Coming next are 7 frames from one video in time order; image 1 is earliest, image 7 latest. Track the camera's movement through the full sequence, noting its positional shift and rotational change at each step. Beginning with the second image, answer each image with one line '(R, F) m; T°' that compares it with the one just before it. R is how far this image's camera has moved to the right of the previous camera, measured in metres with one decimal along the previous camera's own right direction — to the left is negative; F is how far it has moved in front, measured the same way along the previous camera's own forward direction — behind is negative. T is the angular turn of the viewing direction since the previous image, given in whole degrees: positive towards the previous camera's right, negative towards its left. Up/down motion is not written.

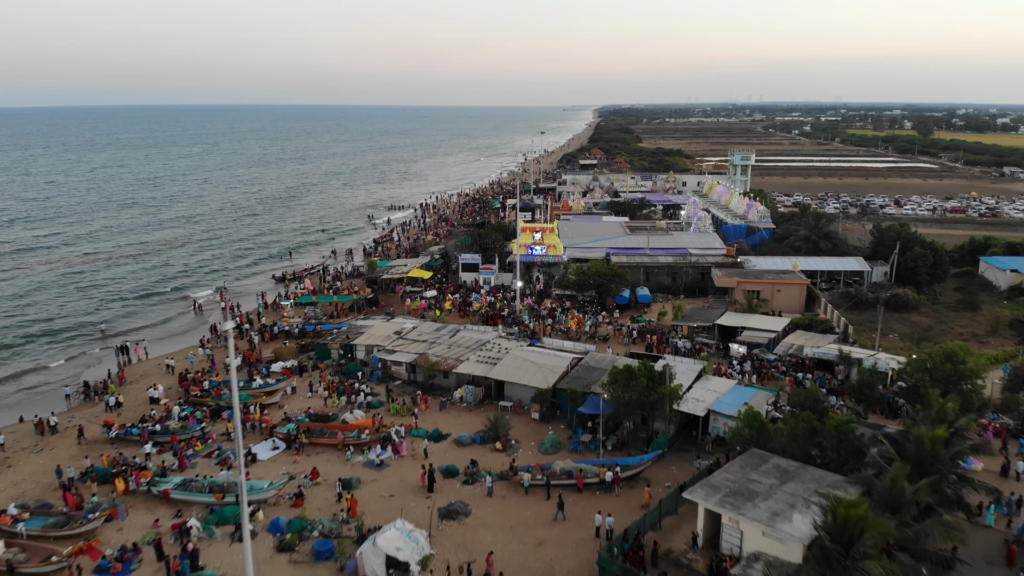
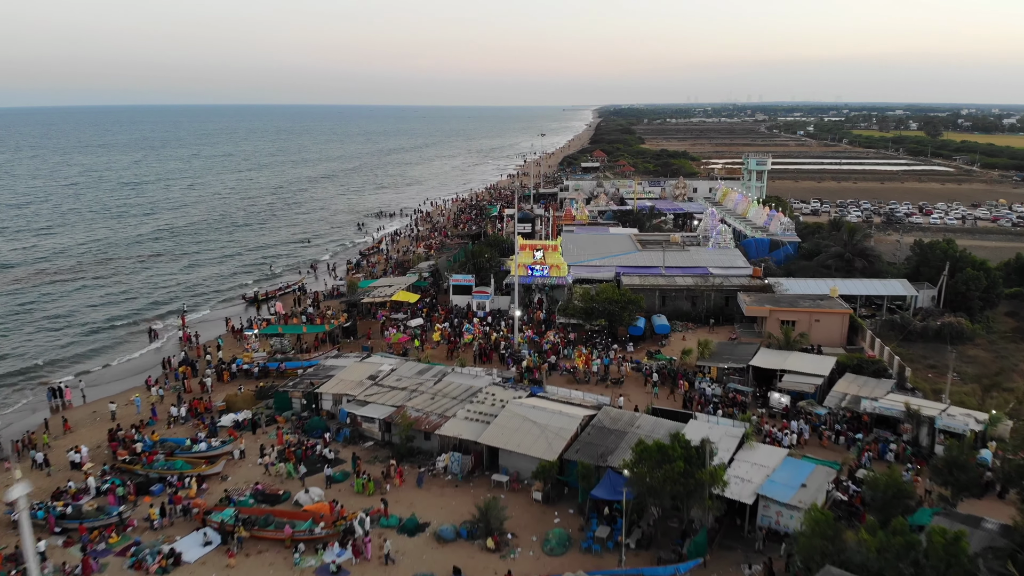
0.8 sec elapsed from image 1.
(+0.1, +4.7) m; 0°
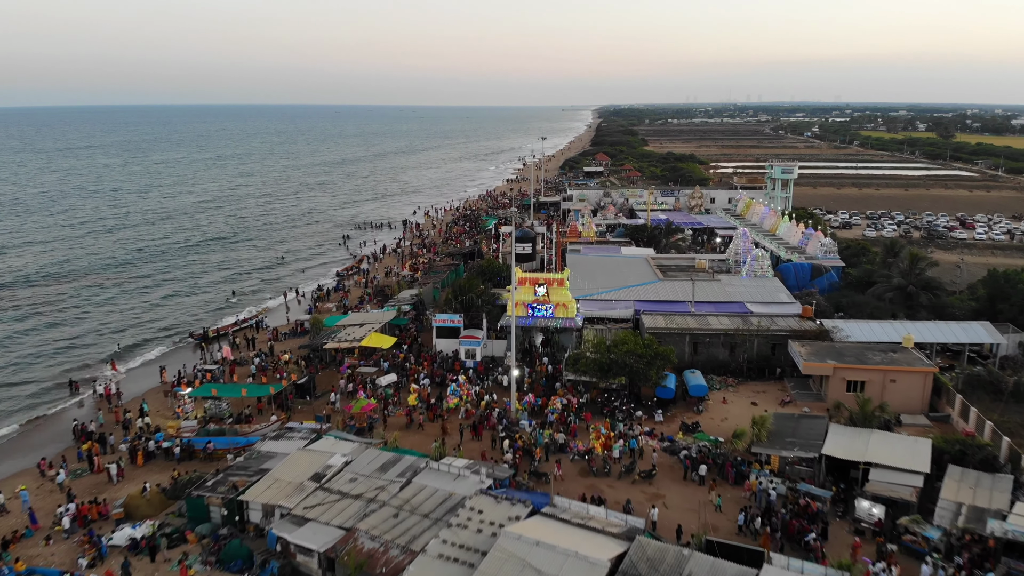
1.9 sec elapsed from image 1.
(+0.1, +6.3) m; 0°
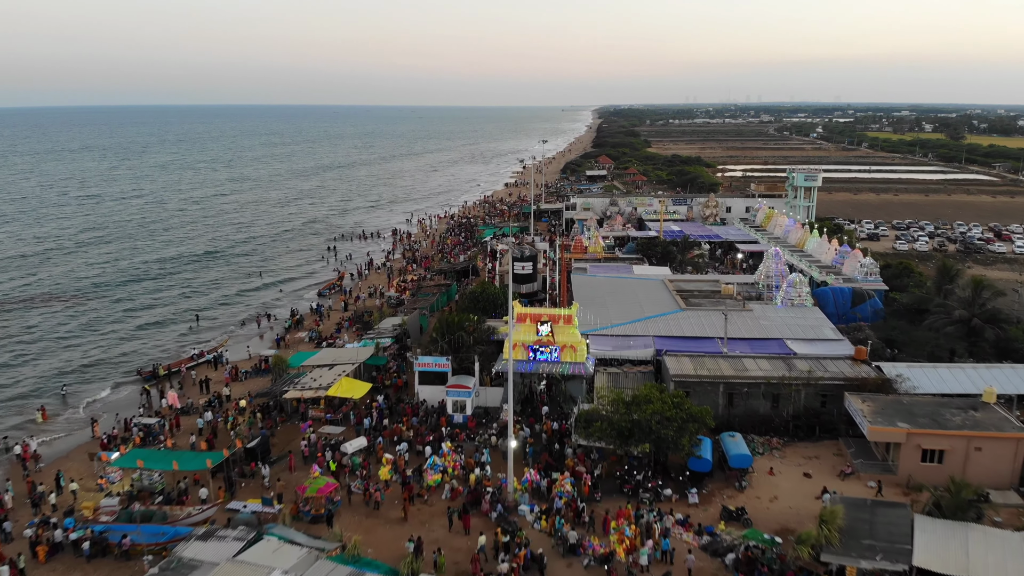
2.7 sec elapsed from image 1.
(+0.1, +4.6) m; 0°
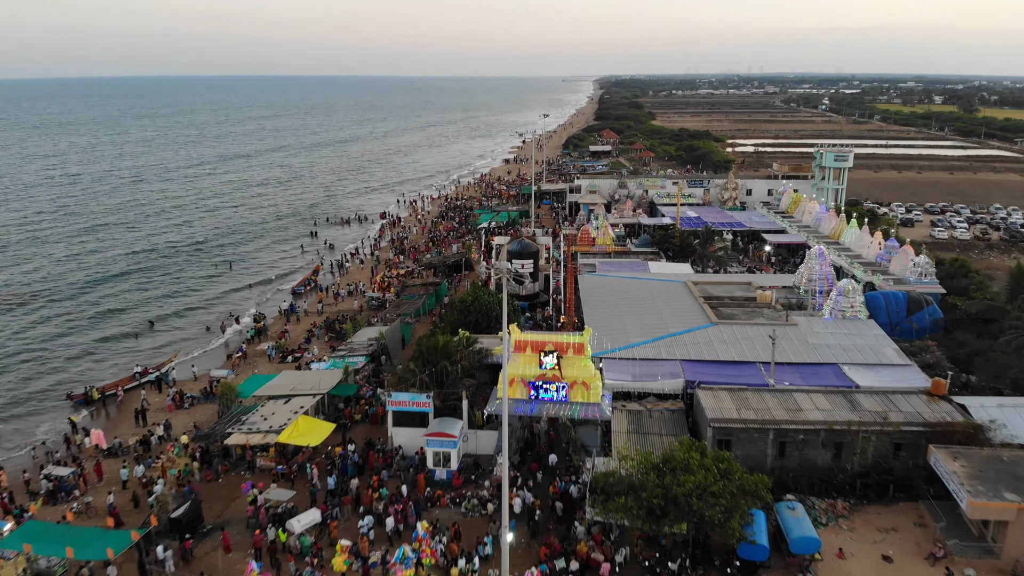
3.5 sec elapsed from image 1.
(+0.1, +4.7) m; 0°
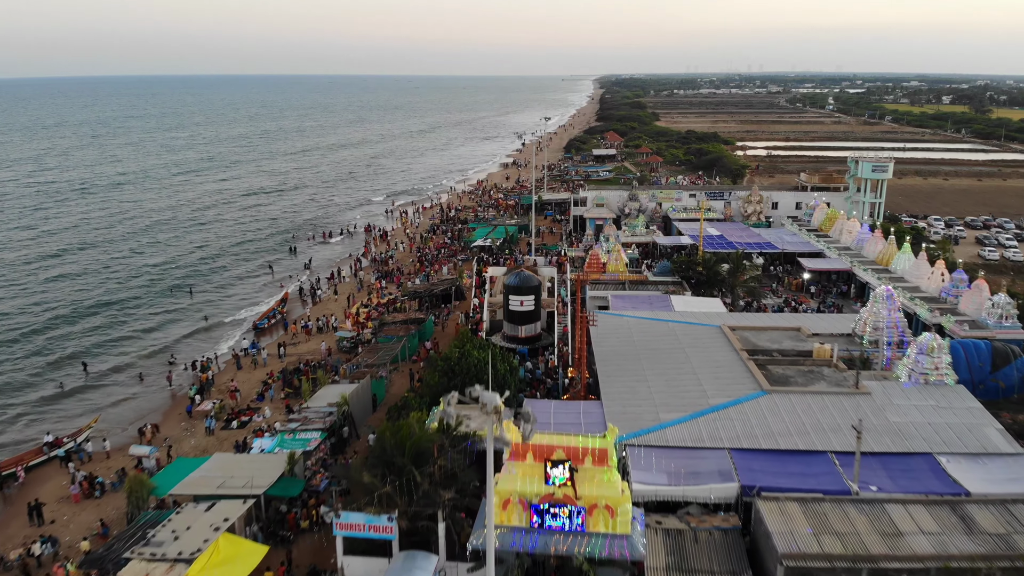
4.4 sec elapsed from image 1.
(+0.1, +5.1) m; 0°
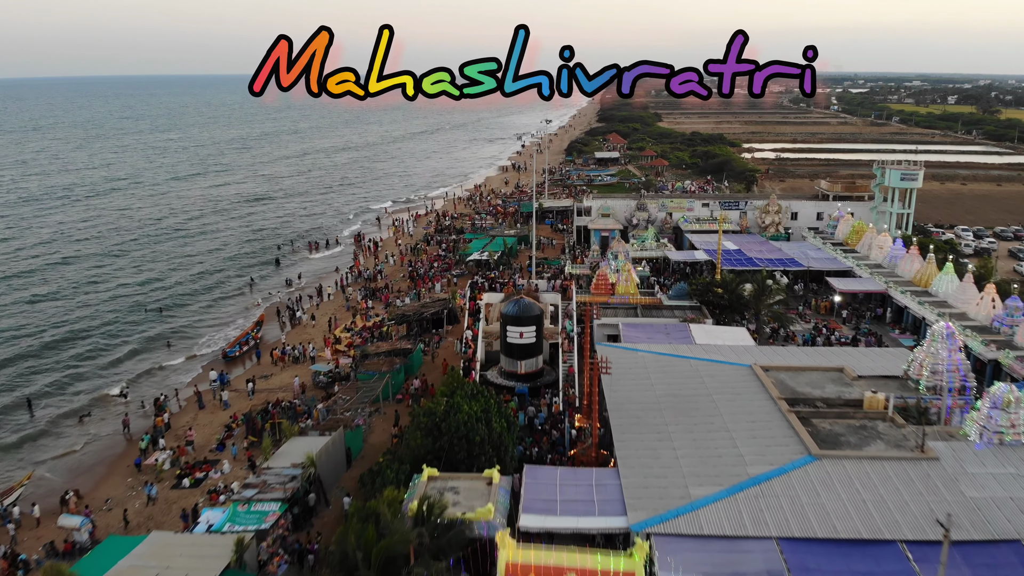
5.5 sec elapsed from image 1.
(0.0, +3.1) m; 0°
